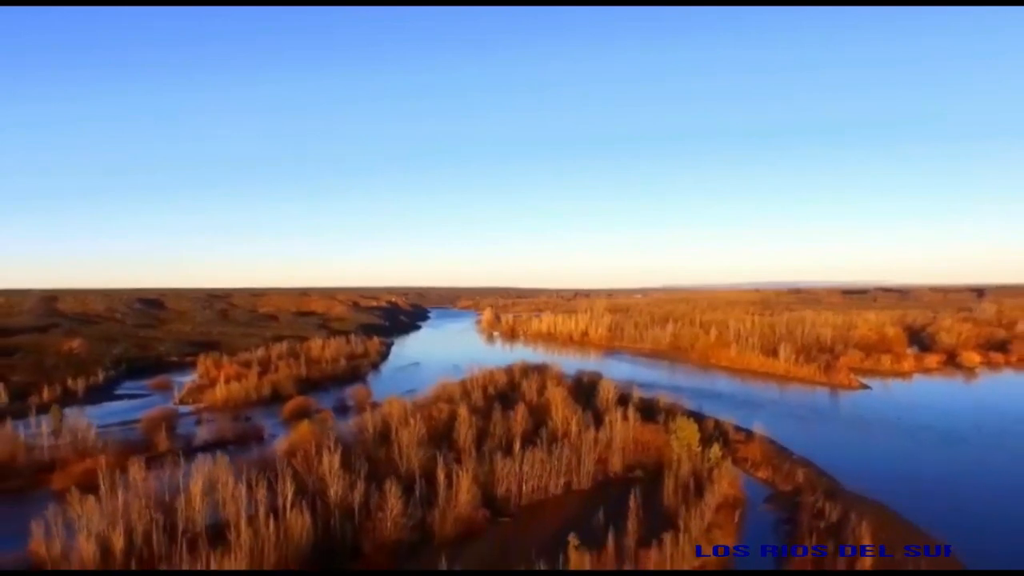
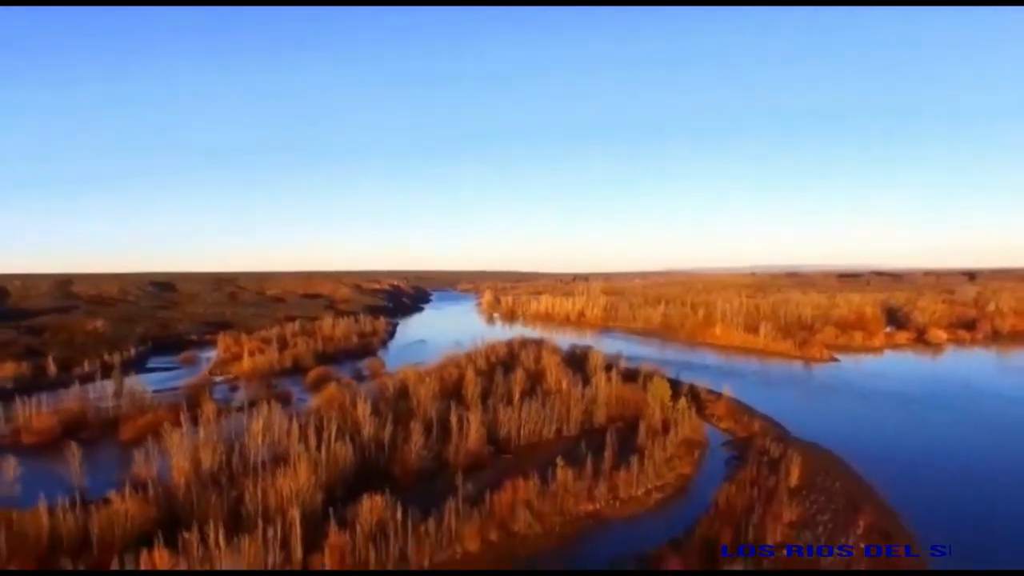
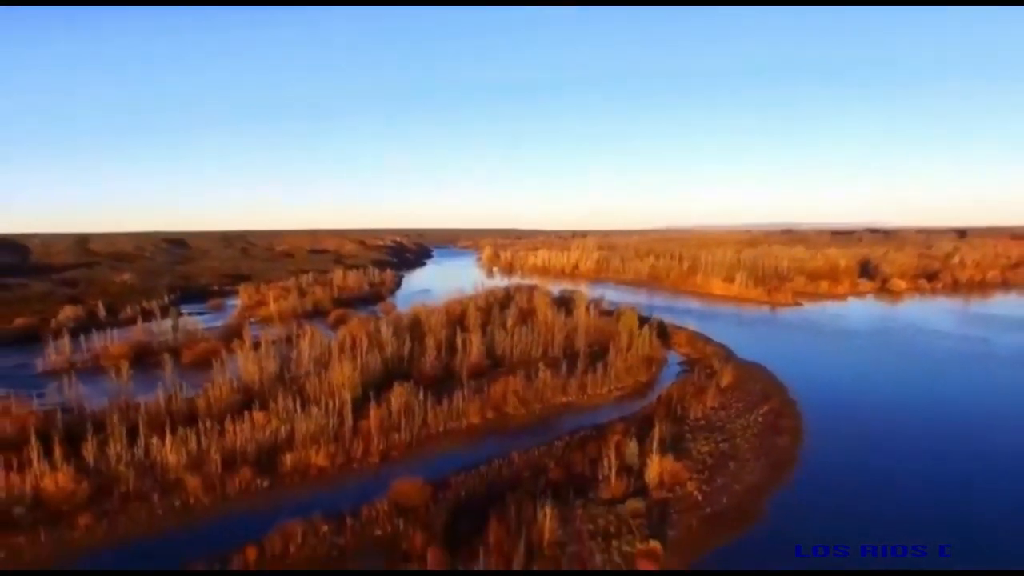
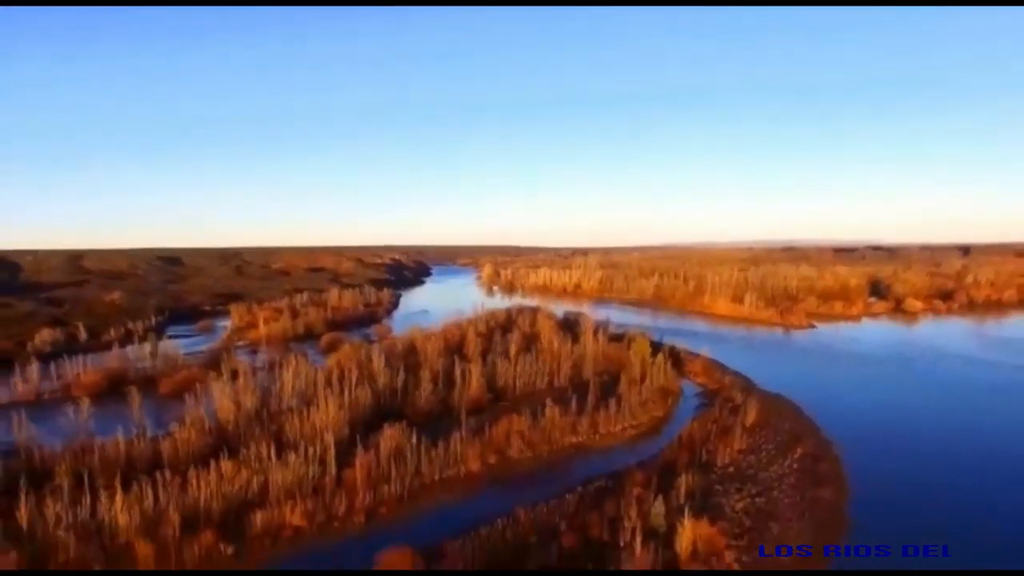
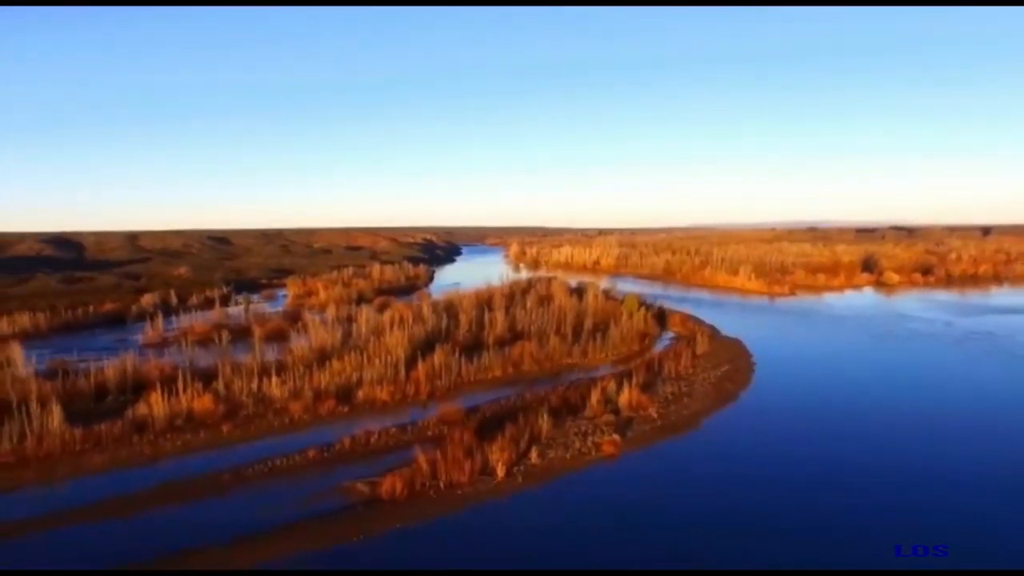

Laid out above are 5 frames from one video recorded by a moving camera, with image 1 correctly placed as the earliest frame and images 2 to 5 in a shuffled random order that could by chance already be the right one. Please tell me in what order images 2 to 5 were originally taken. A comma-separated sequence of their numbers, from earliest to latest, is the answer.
2, 4, 3, 5
